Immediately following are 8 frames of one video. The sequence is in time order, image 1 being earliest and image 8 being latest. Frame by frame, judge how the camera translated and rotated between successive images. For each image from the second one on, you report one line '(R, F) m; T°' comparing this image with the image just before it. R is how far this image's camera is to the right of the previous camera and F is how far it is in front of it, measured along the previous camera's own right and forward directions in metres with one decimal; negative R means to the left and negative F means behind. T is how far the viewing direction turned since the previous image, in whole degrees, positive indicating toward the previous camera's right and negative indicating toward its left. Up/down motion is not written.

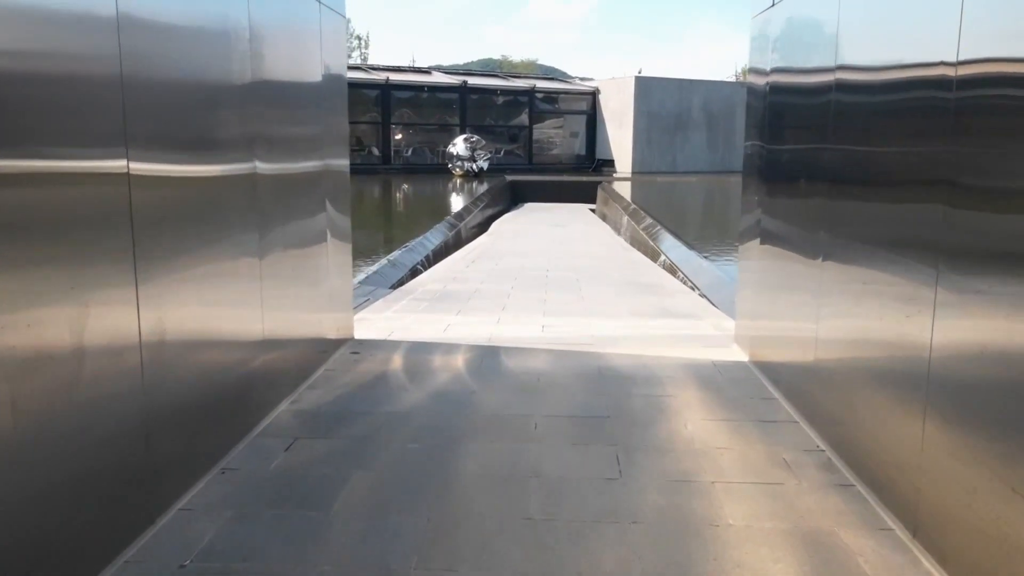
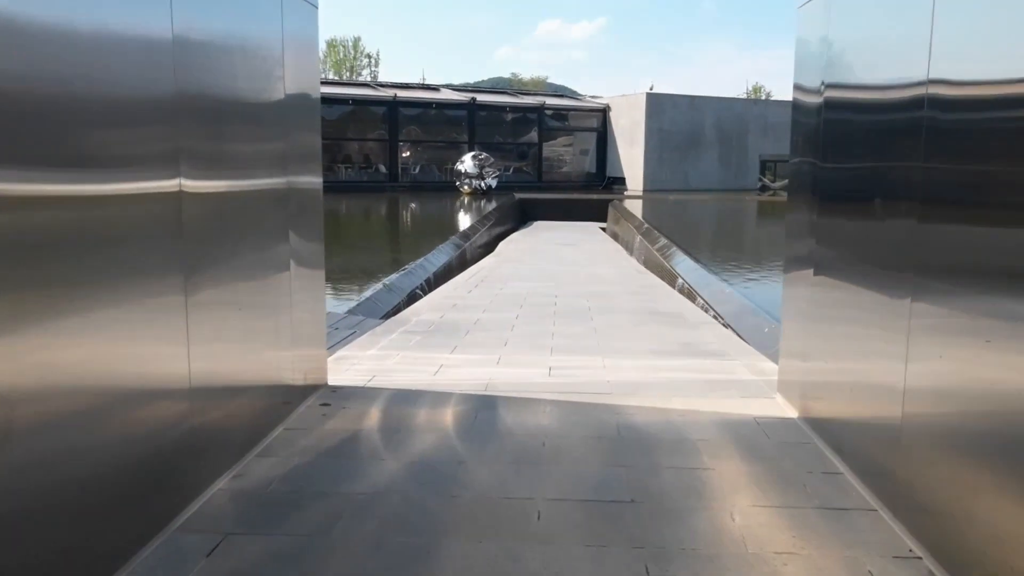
(0.0, +0.5) m; -1°
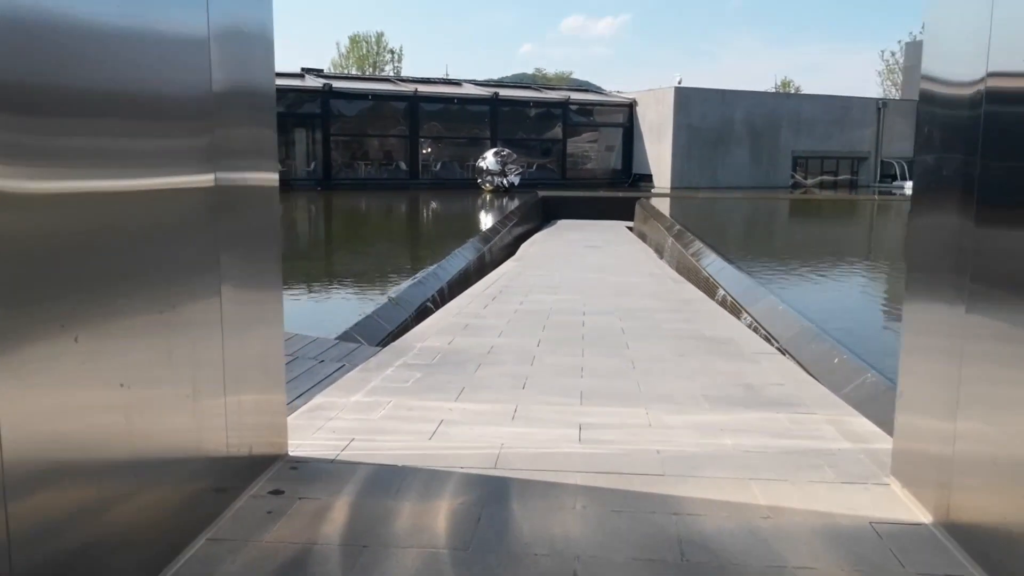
(0.0, +0.7) m; -2°
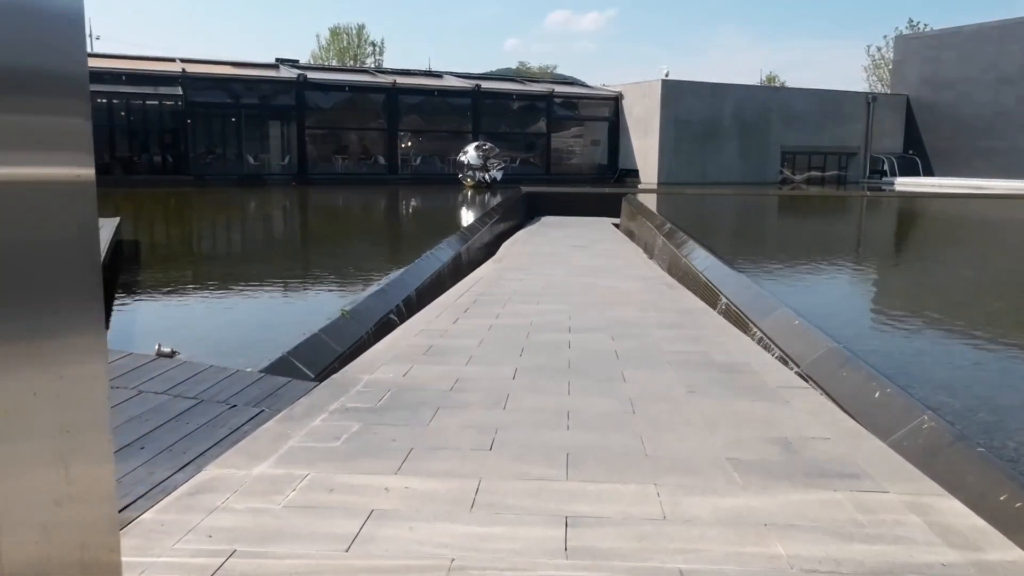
(+0.1, +0.8) m; +1°
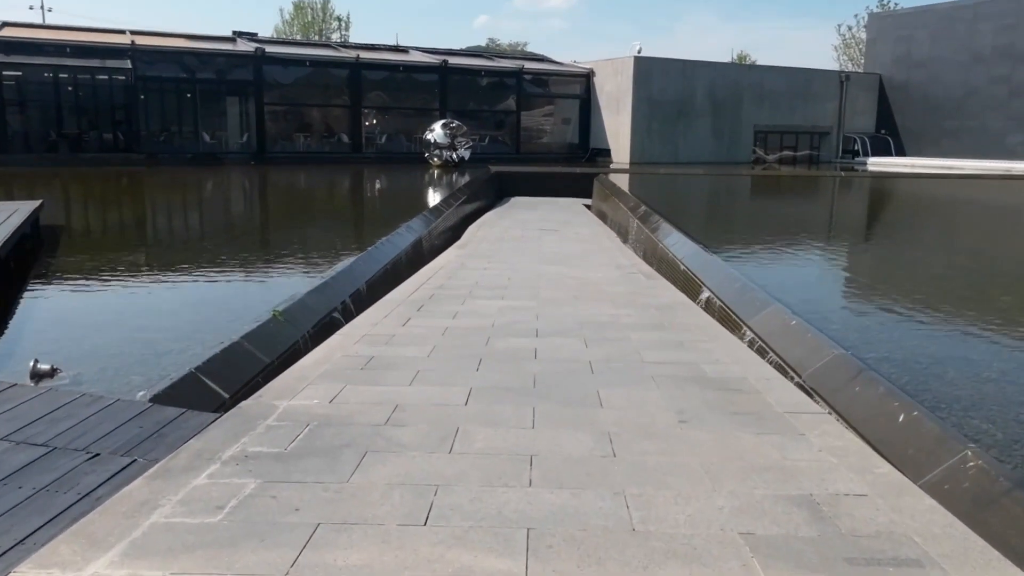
(+0.1, +0.6) m; +2°
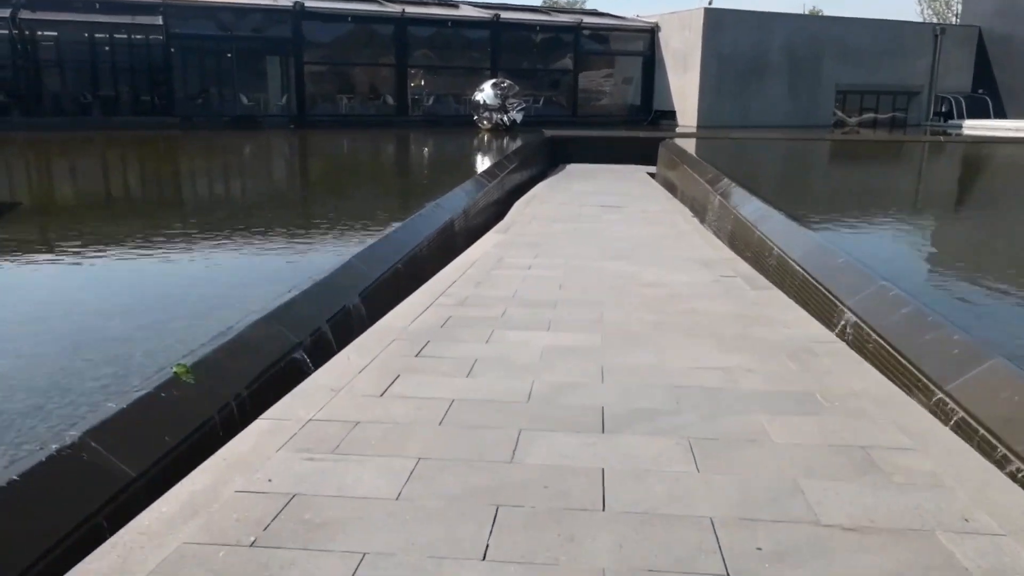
(0.0, +1.7) m; -4°
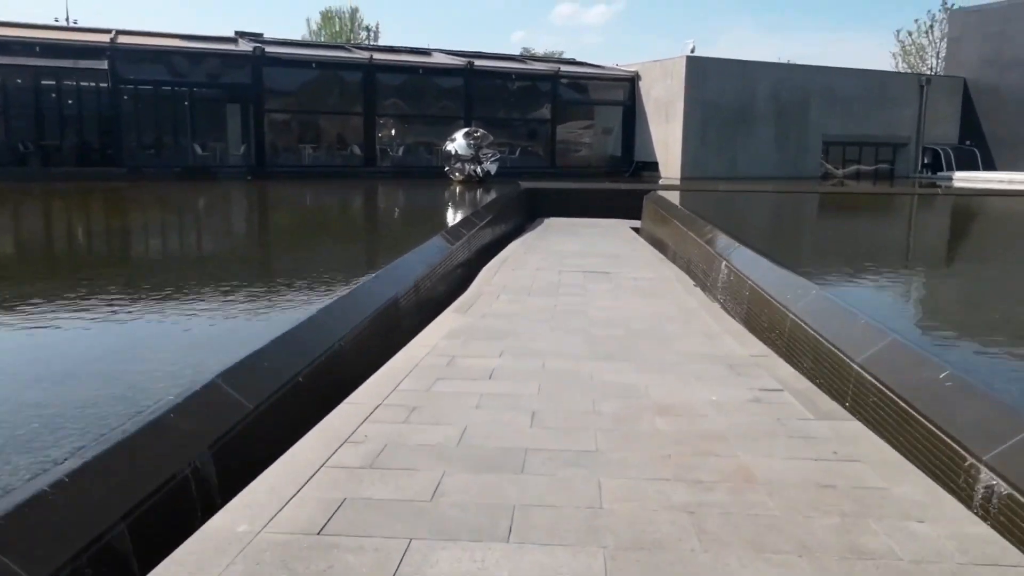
(+0.1, +1.5) m; +1°
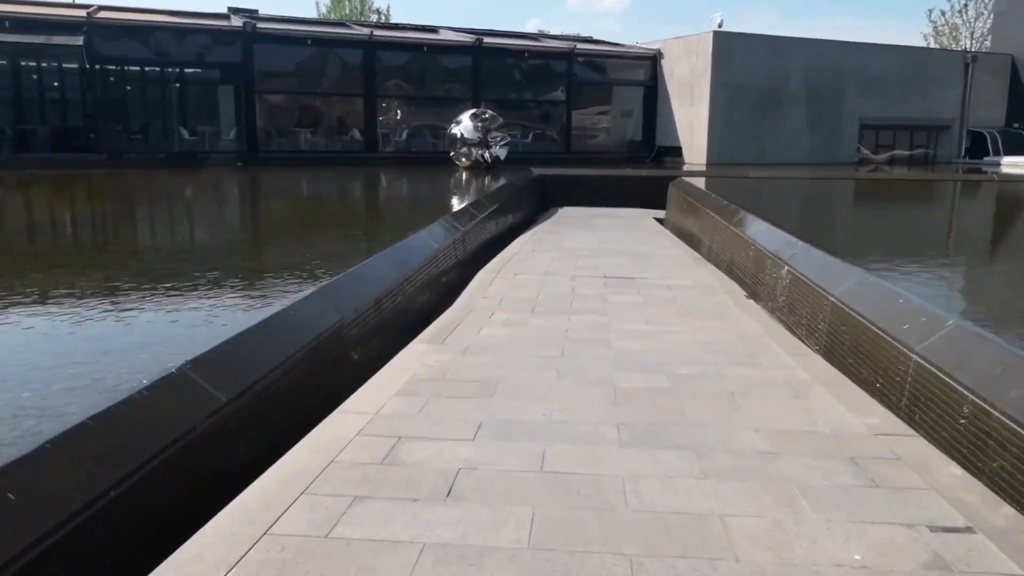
(+0.1, +1.6) m; -1°
